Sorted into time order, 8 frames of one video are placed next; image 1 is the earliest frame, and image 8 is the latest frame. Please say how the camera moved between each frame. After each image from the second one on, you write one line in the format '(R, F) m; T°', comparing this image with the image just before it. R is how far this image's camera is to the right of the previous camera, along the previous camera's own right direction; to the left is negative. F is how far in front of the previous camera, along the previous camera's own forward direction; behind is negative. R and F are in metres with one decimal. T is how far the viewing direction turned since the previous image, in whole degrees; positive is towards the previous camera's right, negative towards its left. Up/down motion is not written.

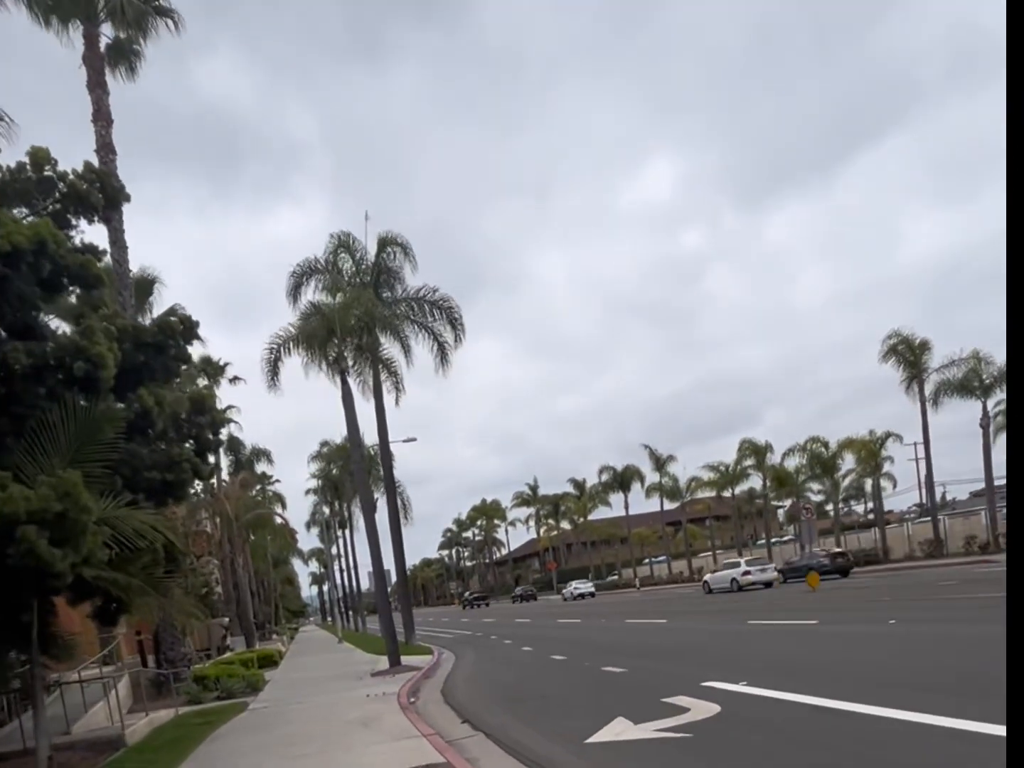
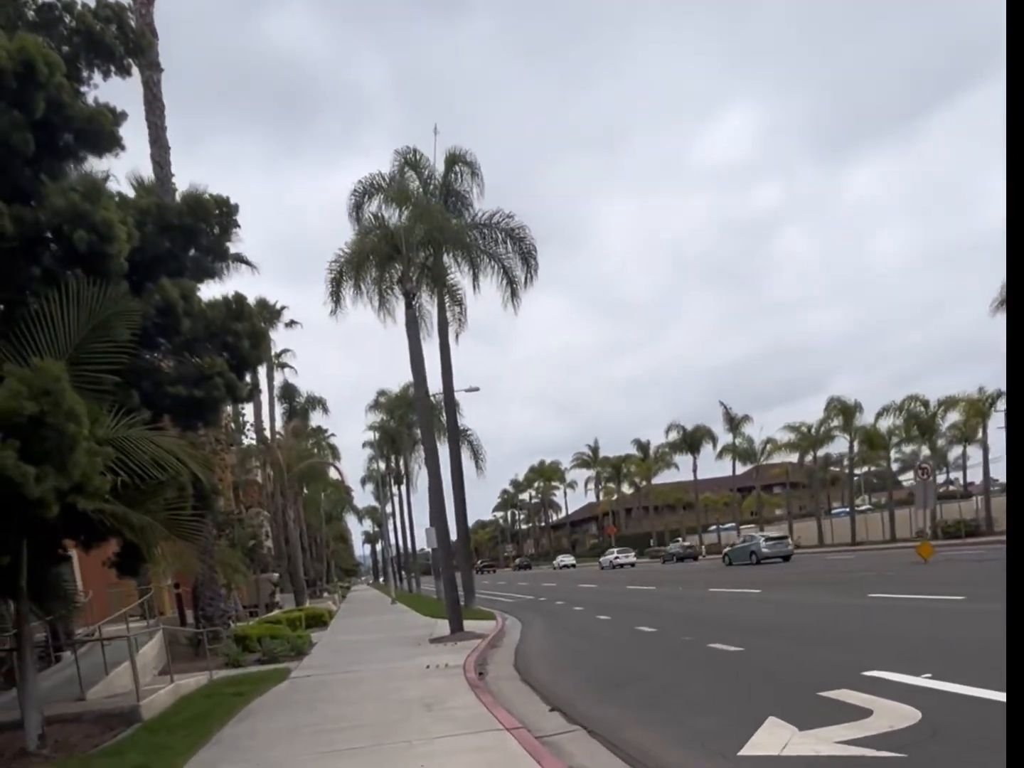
(-0.5, +3.1) m; -2°
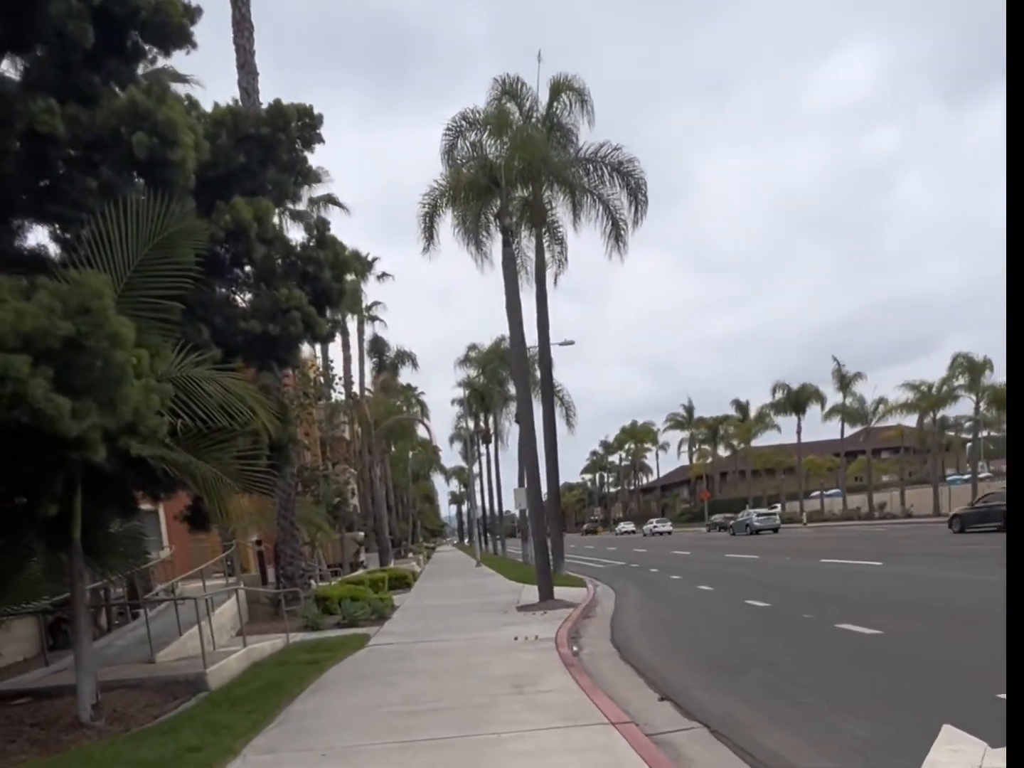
(-0.2, +1.5) m; -4°
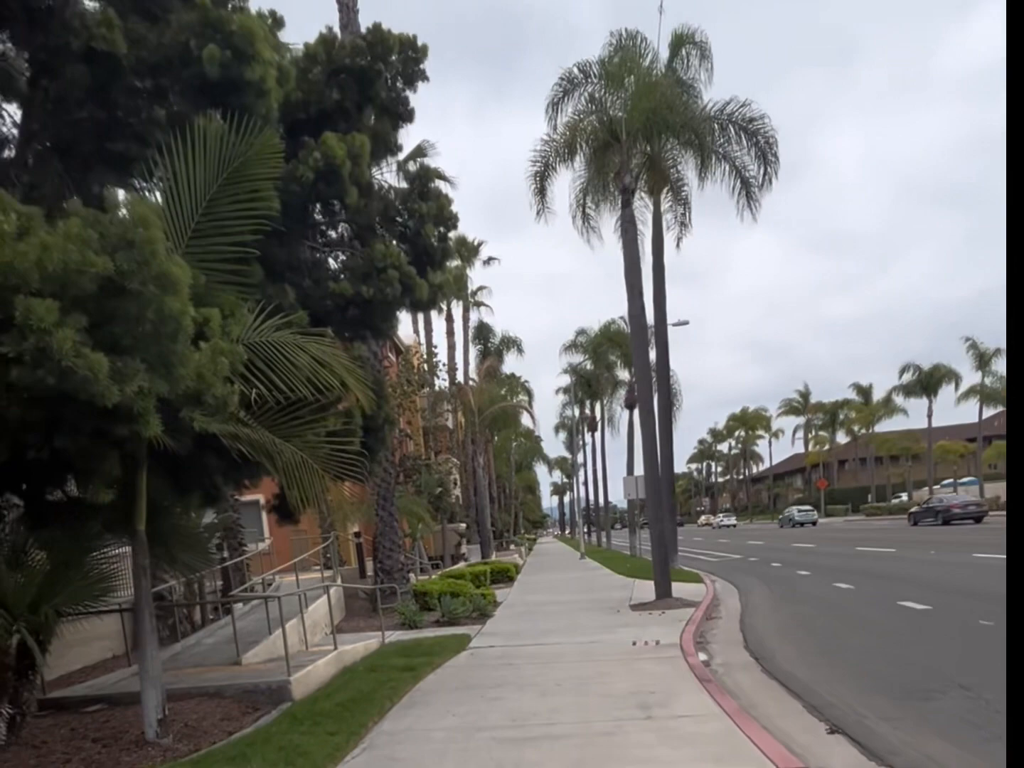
(-0.2, +1.5) m; -4°
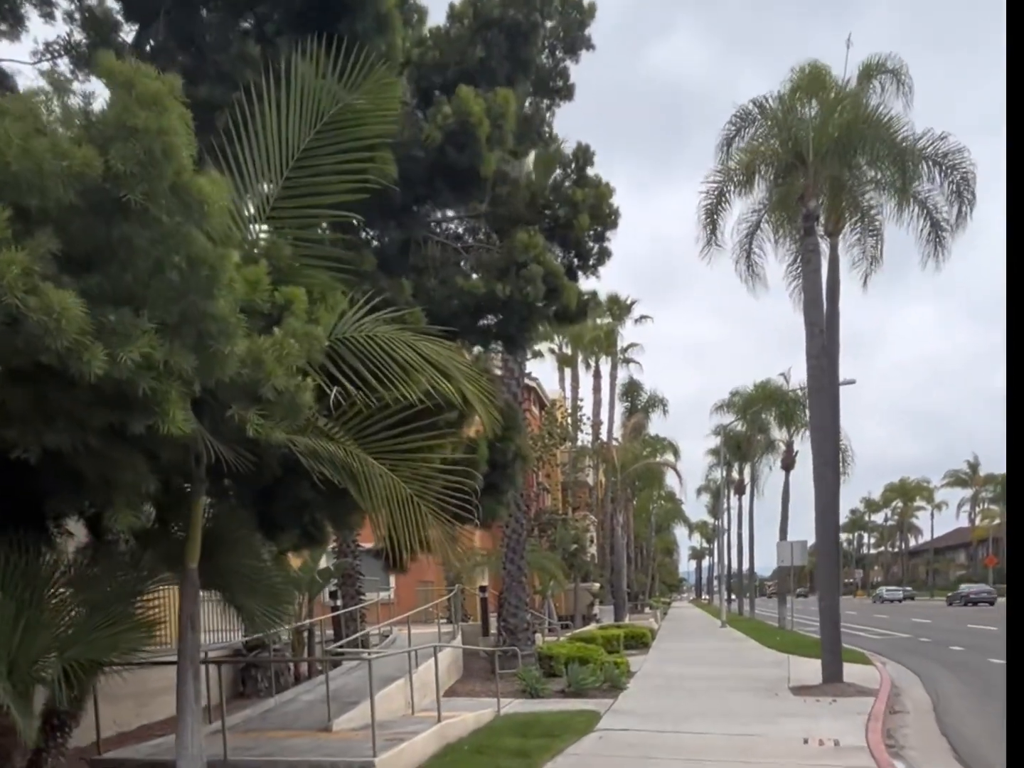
(-0.1, +2.0) m; -6°
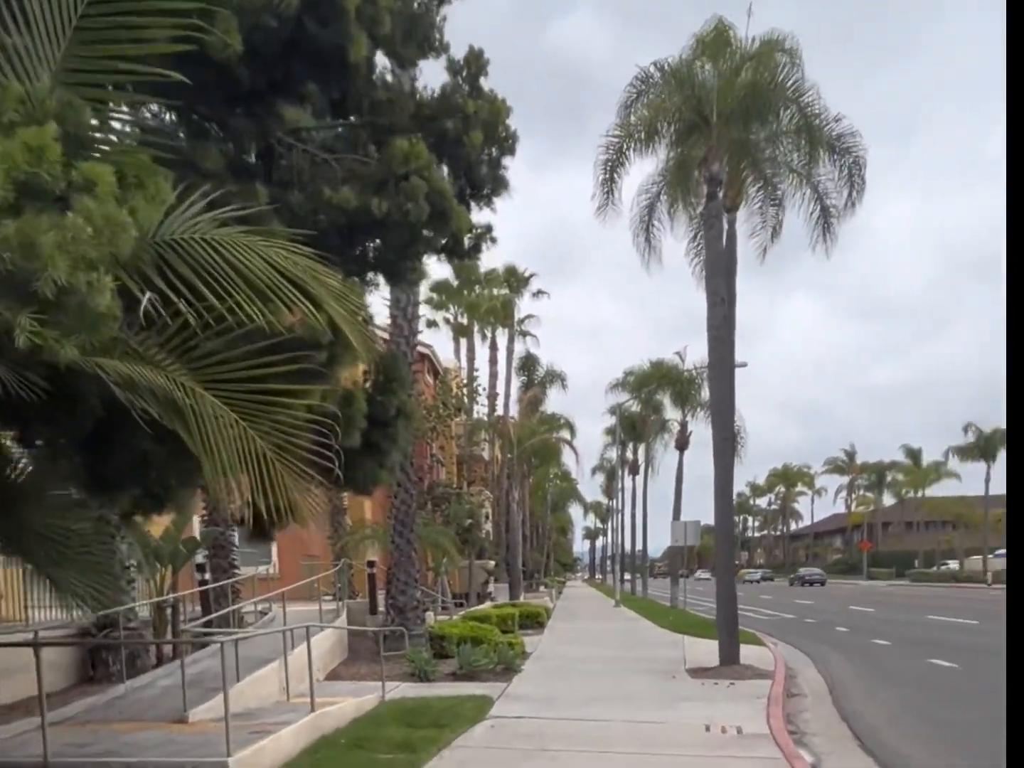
(+0.1, +1.3) m; +5°
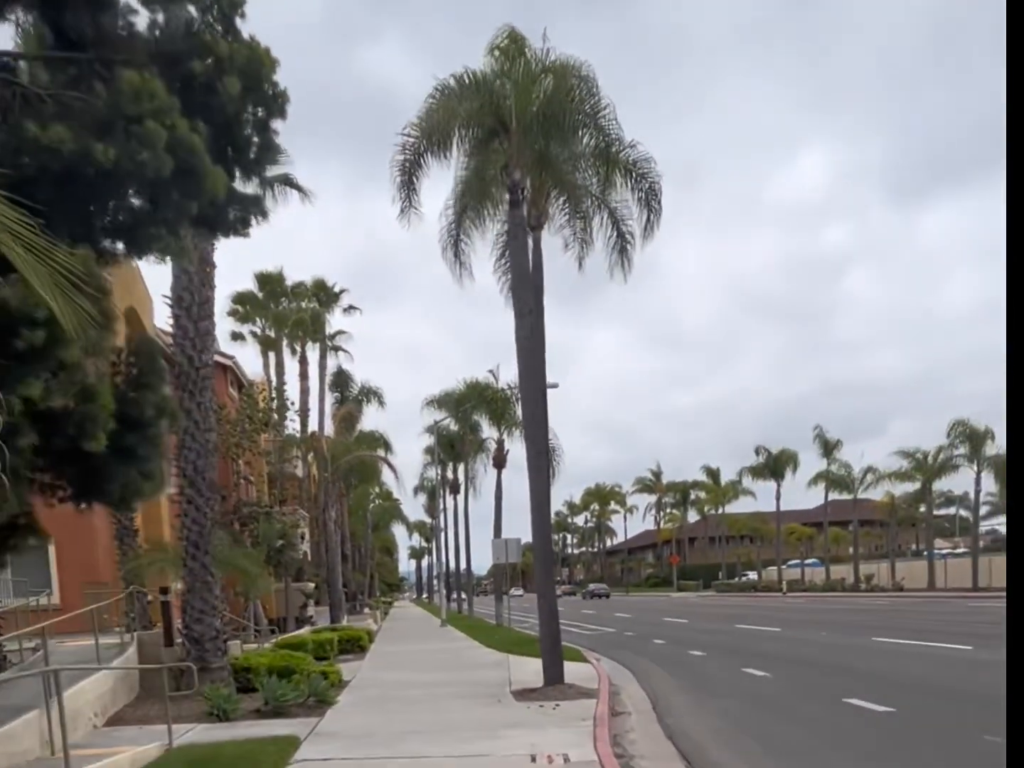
(+0.2, +1.1) m; +8°
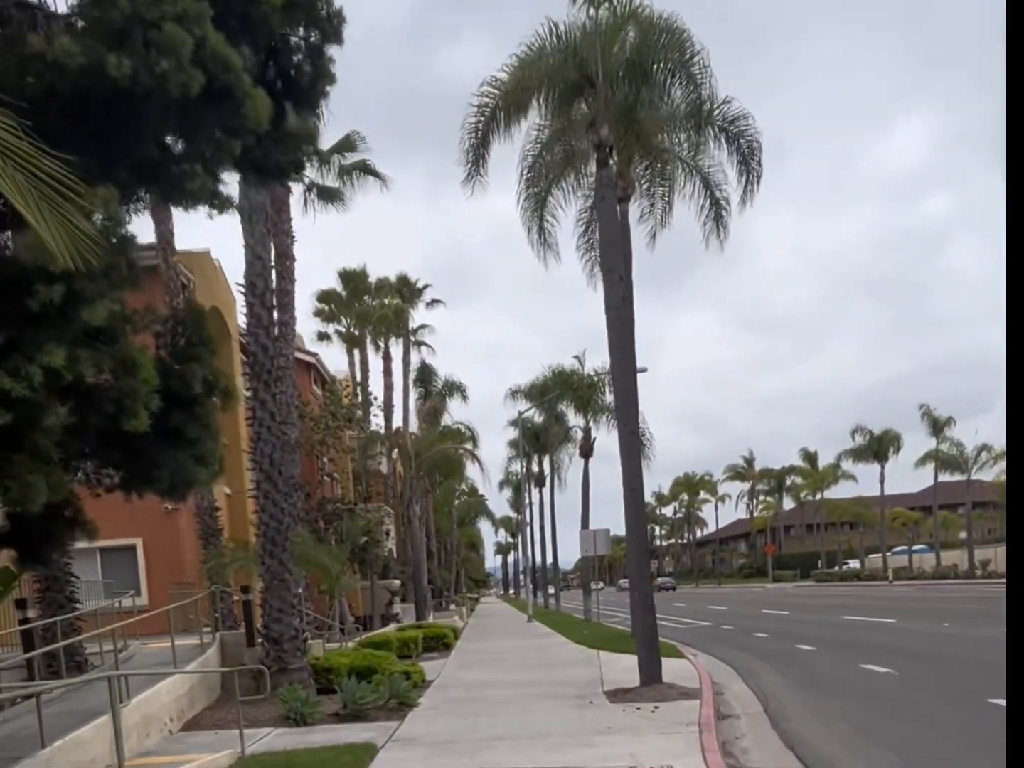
(0.0, +1.0) m; -4°
